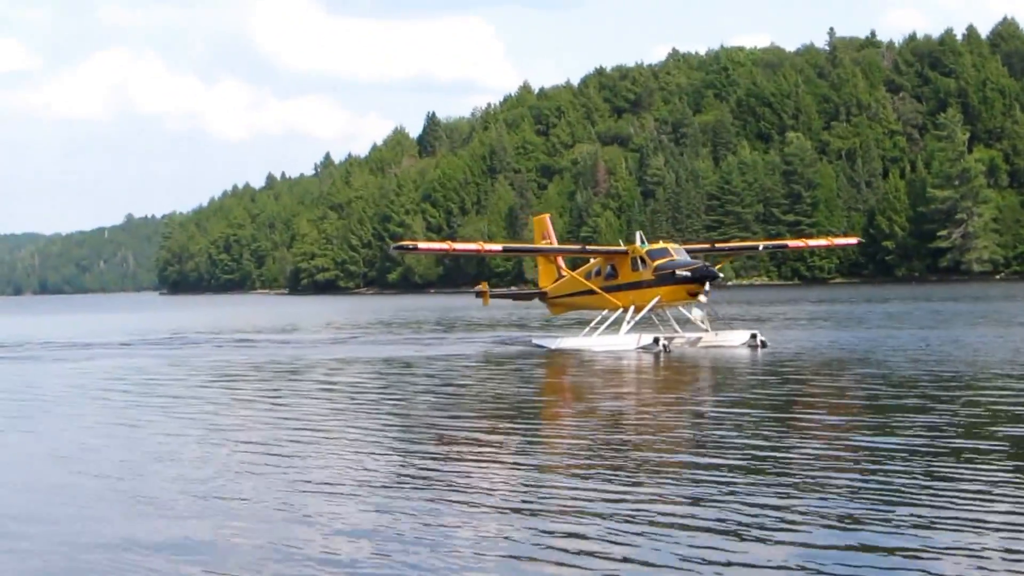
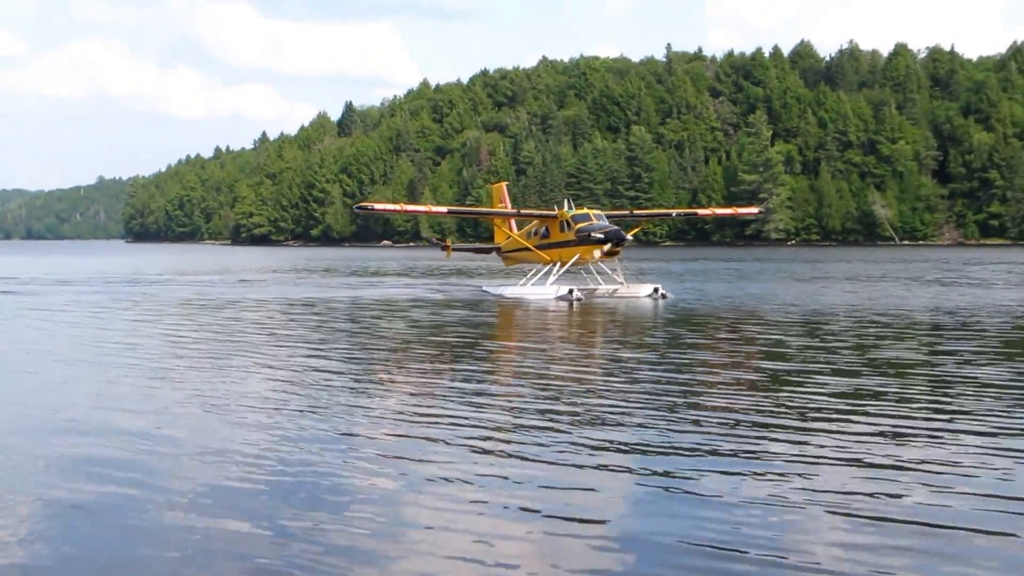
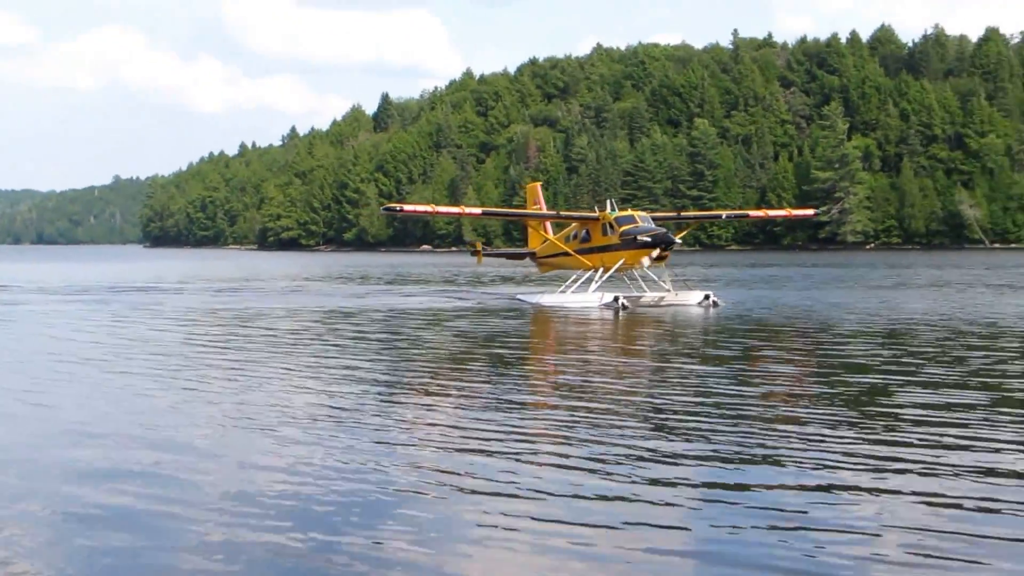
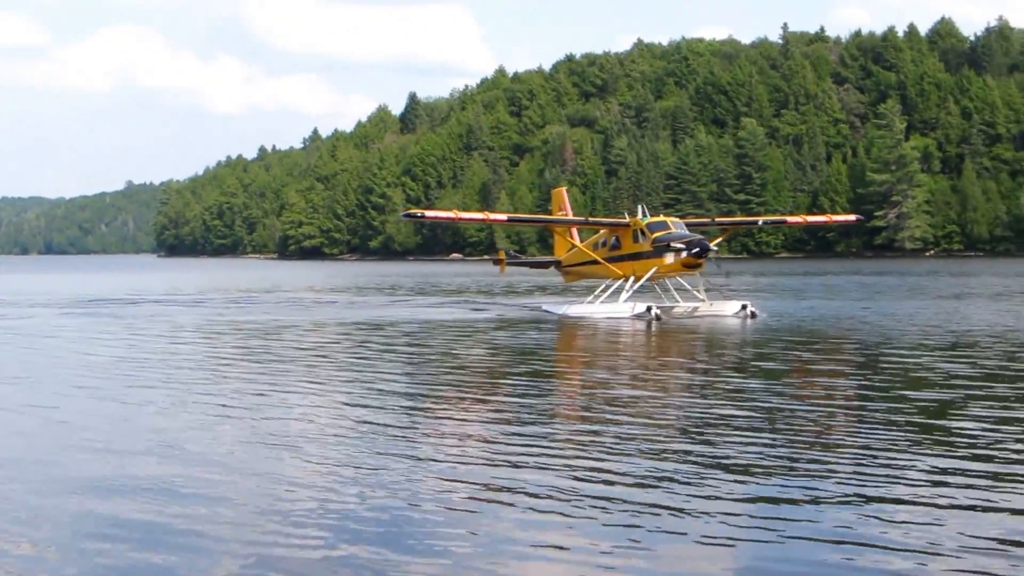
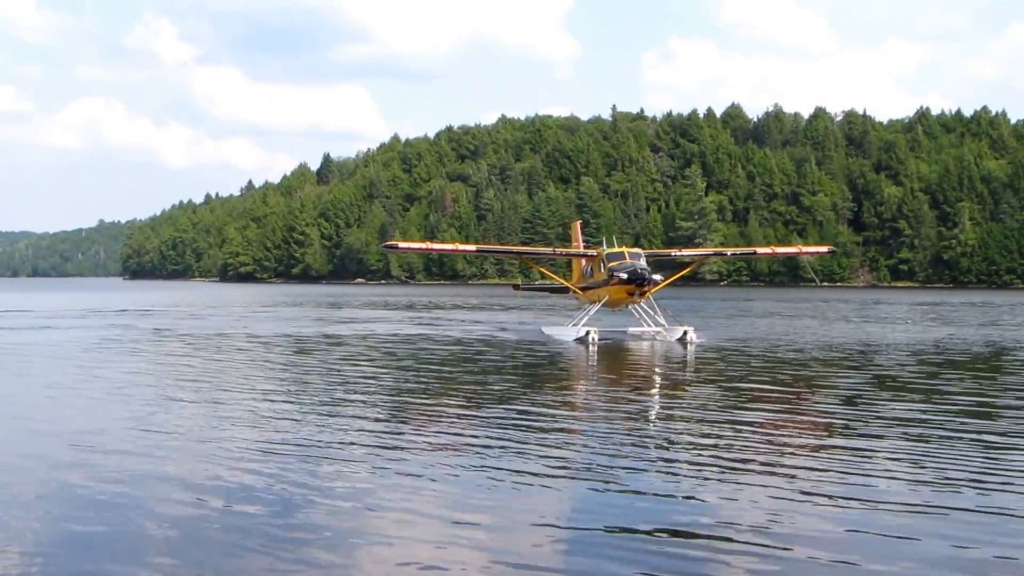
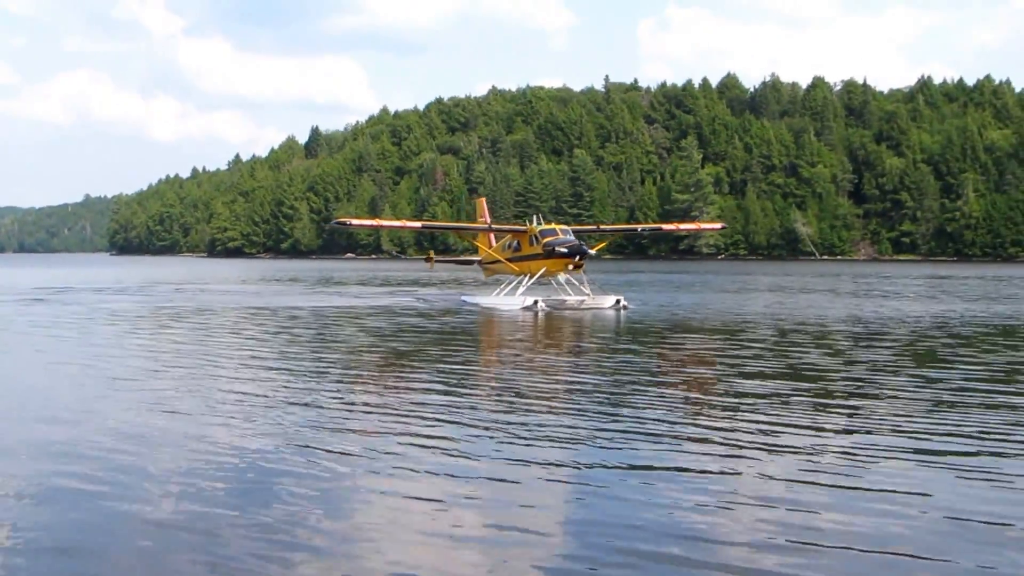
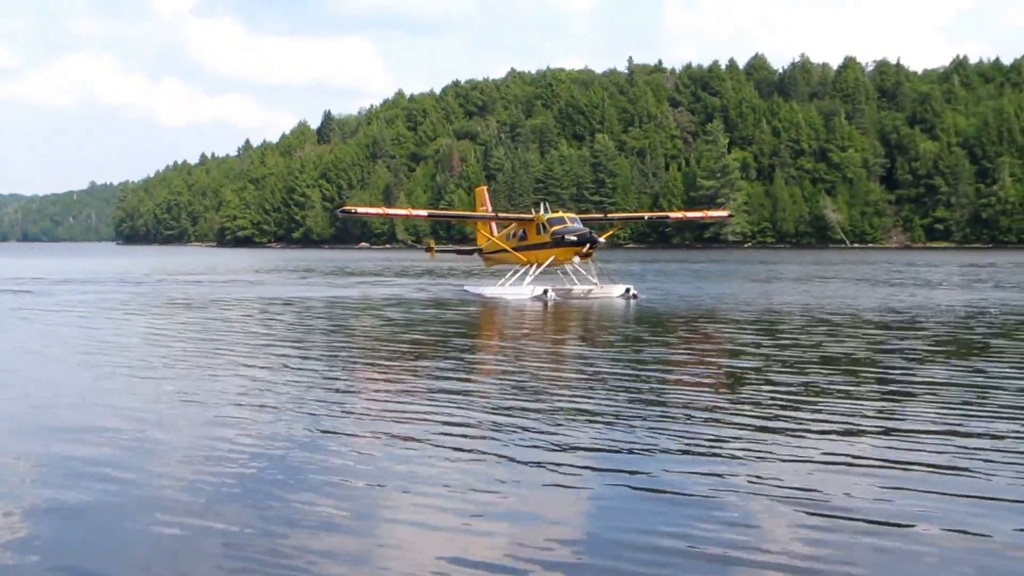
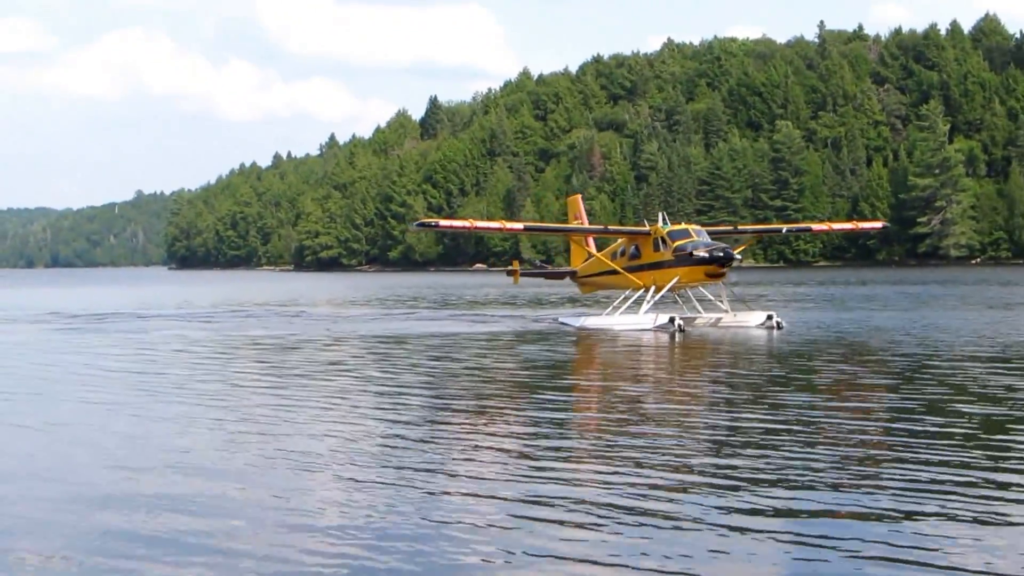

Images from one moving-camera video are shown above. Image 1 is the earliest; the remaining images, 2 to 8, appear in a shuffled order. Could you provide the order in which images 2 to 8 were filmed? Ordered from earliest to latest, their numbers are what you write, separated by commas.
8, 4, 3, 2, 7, 6, 5
